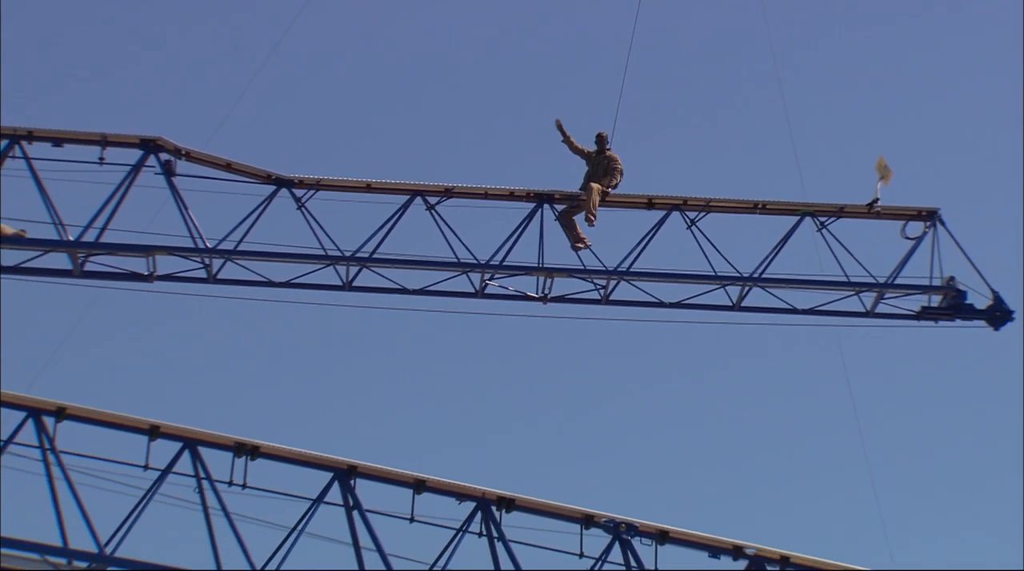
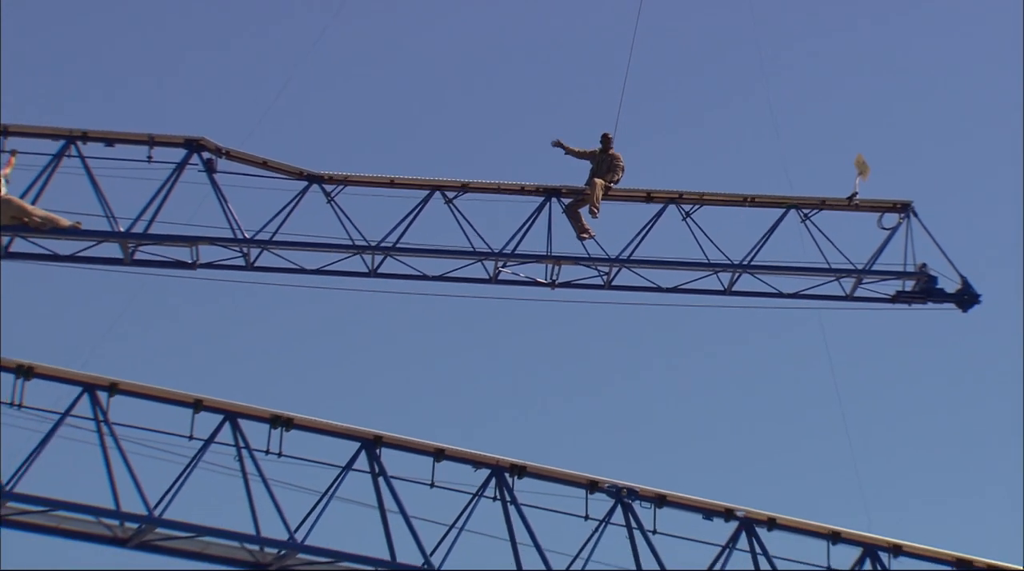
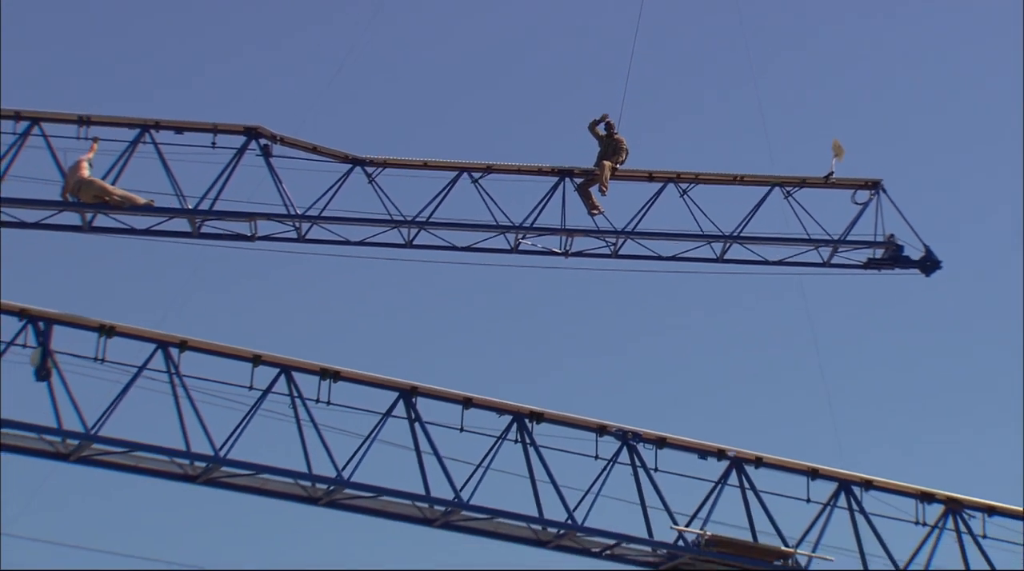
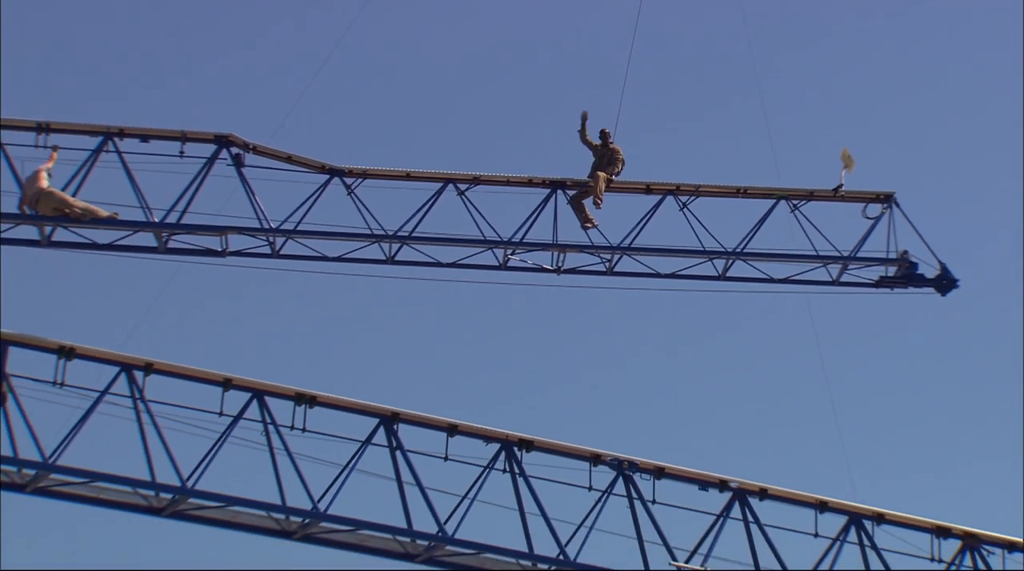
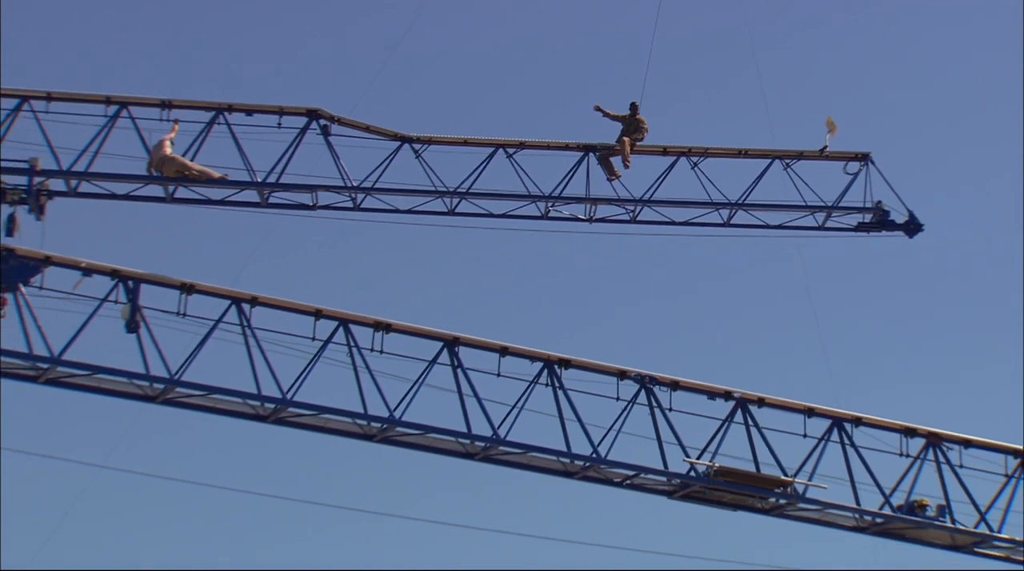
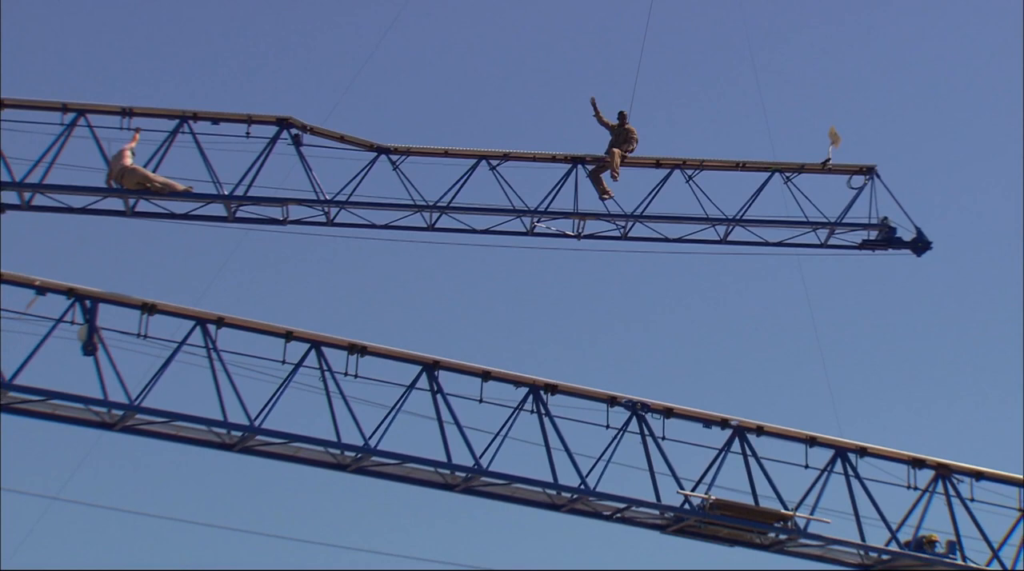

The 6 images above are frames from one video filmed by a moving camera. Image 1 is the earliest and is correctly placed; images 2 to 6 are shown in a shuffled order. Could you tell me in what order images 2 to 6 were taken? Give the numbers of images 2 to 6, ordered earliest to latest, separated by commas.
2, 4, 3, 6, 5
